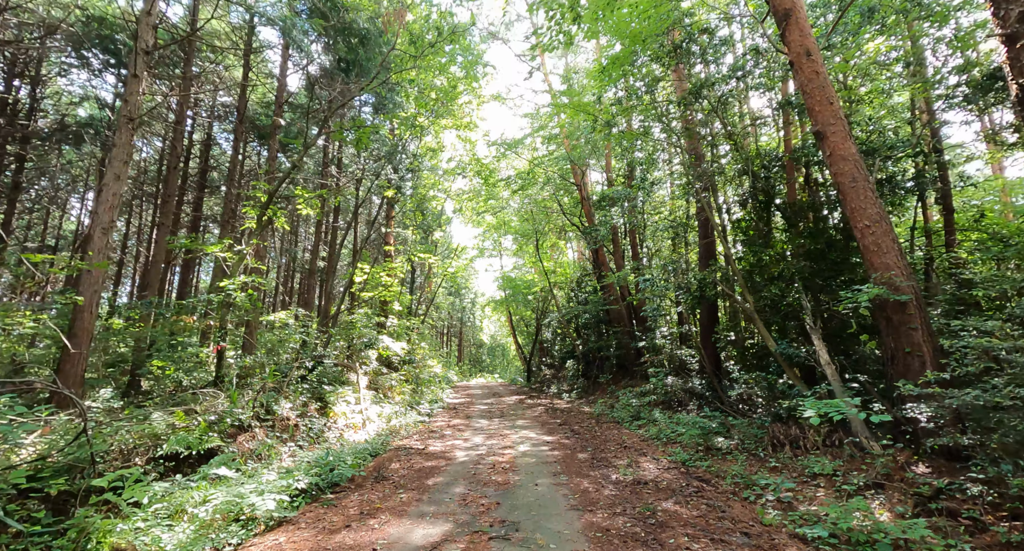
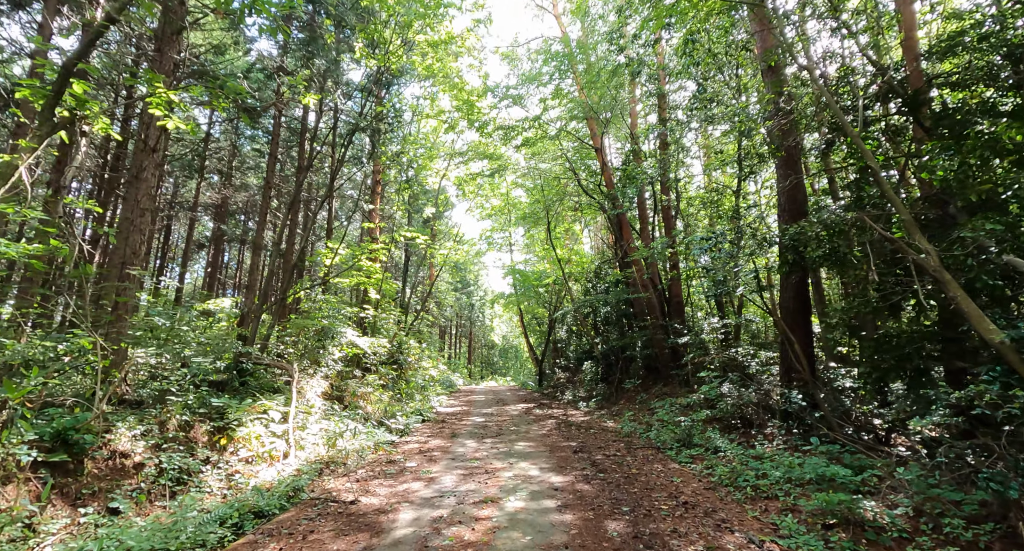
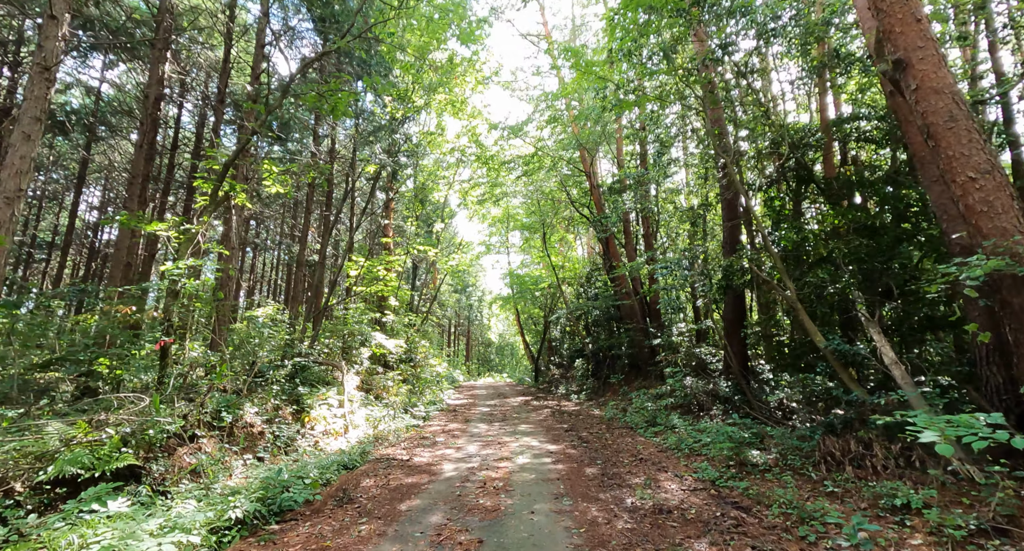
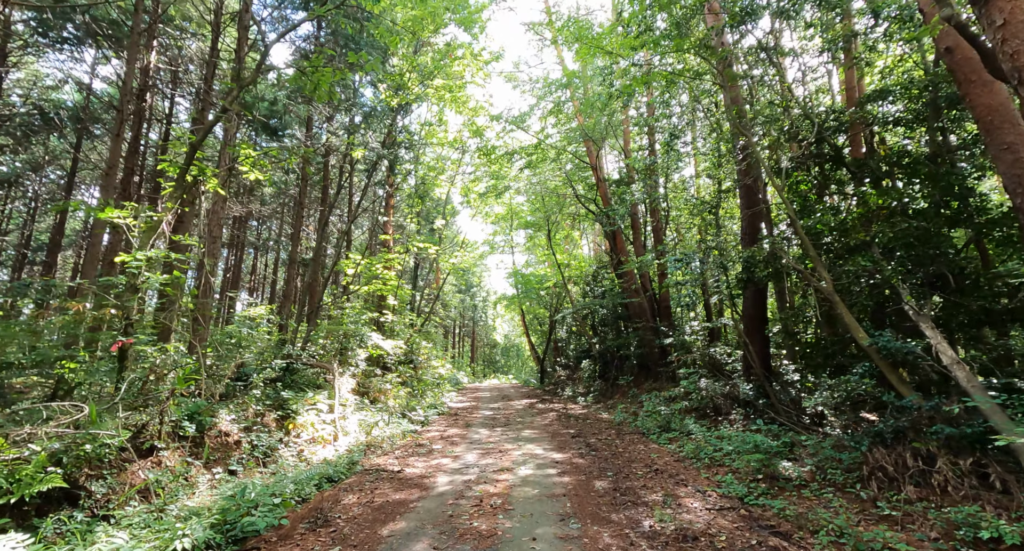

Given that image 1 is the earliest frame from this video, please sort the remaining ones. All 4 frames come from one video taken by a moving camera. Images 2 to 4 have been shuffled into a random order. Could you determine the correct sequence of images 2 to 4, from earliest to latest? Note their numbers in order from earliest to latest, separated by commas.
3, 4, 2
